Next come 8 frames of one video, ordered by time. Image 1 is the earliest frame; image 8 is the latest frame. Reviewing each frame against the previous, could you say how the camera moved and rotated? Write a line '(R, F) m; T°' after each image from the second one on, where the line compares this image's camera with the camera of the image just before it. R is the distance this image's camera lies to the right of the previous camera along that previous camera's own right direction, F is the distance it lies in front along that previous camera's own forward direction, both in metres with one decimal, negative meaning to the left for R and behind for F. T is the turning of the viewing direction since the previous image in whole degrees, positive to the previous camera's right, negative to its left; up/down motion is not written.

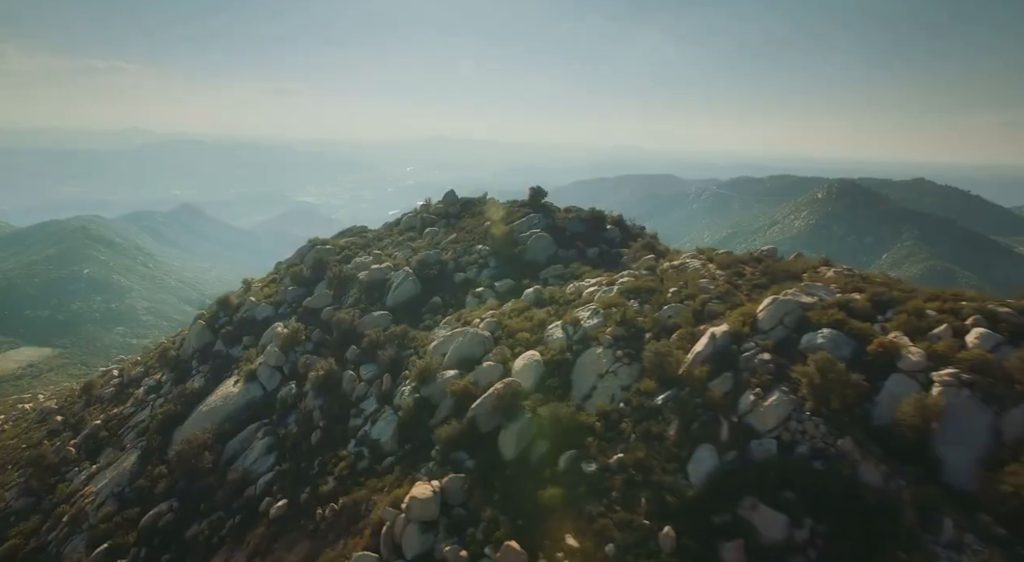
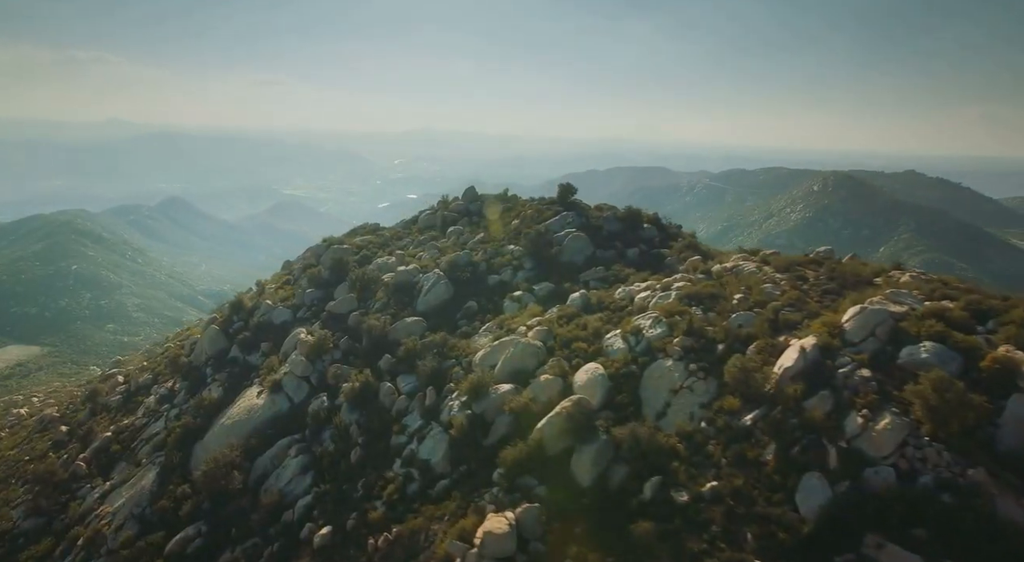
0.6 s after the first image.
(-2.5, +1.8) m; +1°
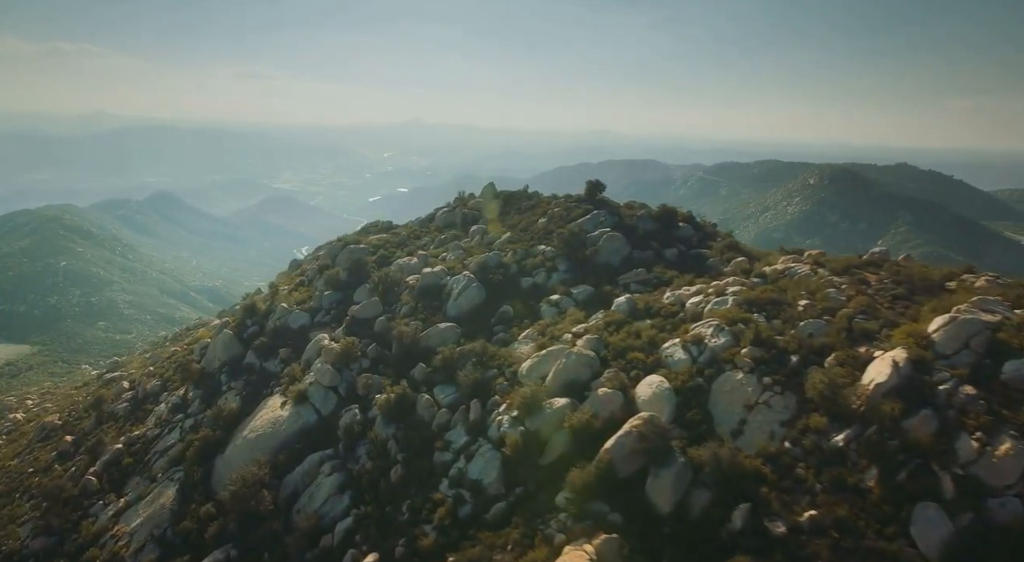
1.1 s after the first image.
(-2.2, +1.6) m; +1°
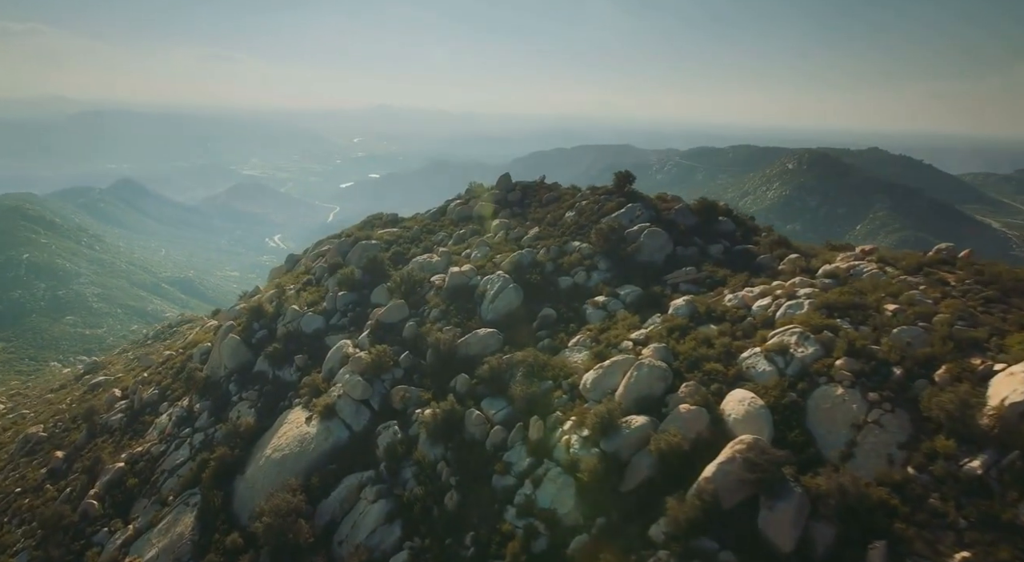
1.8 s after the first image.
(-3.1, +2.3) m; +2°
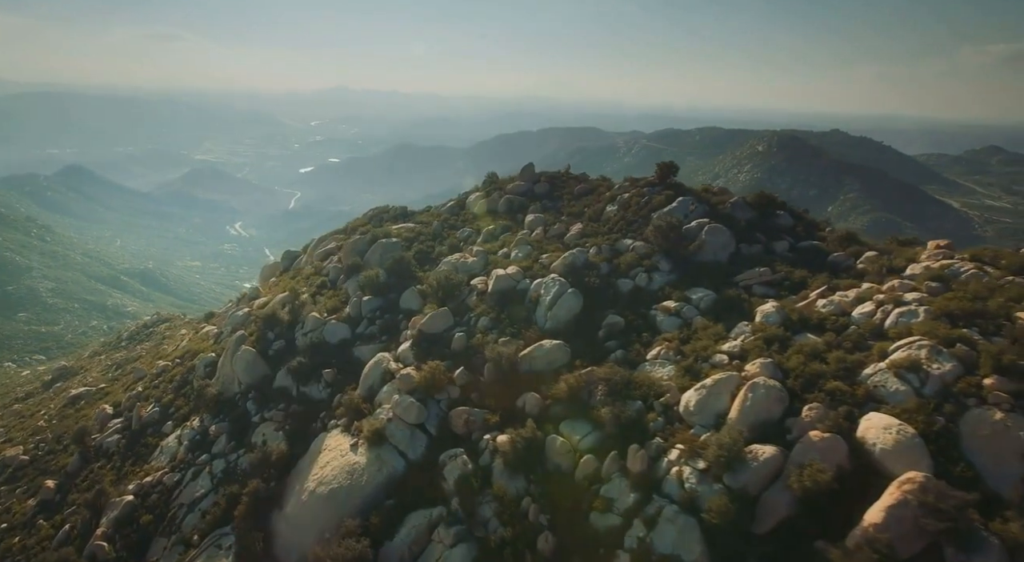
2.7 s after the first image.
(-4.0, +2.8) m; +3°
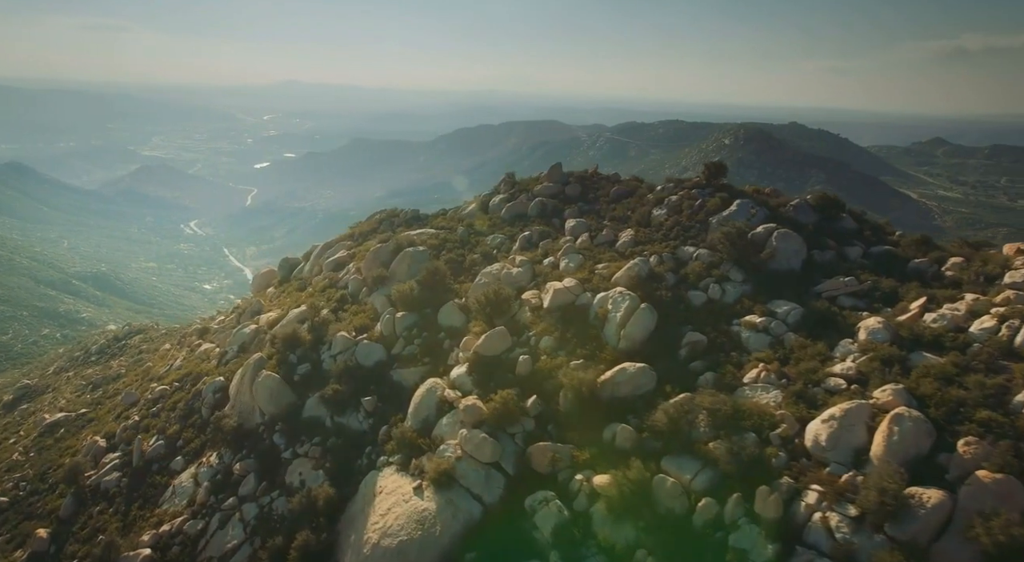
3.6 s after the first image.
(-4.1, +2.7) m; +4°
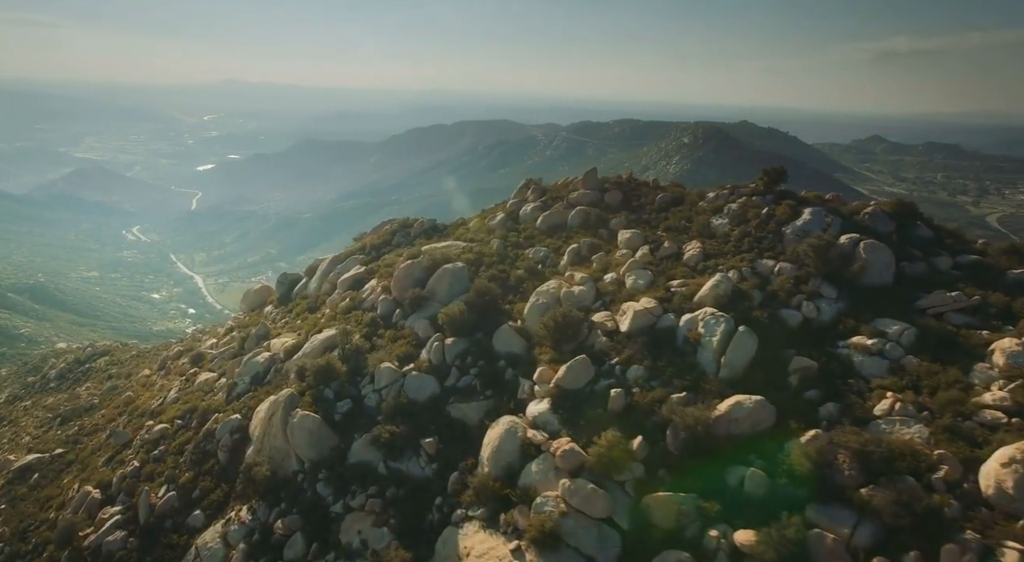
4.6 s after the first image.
(-4.6, +3.0) m; +4°
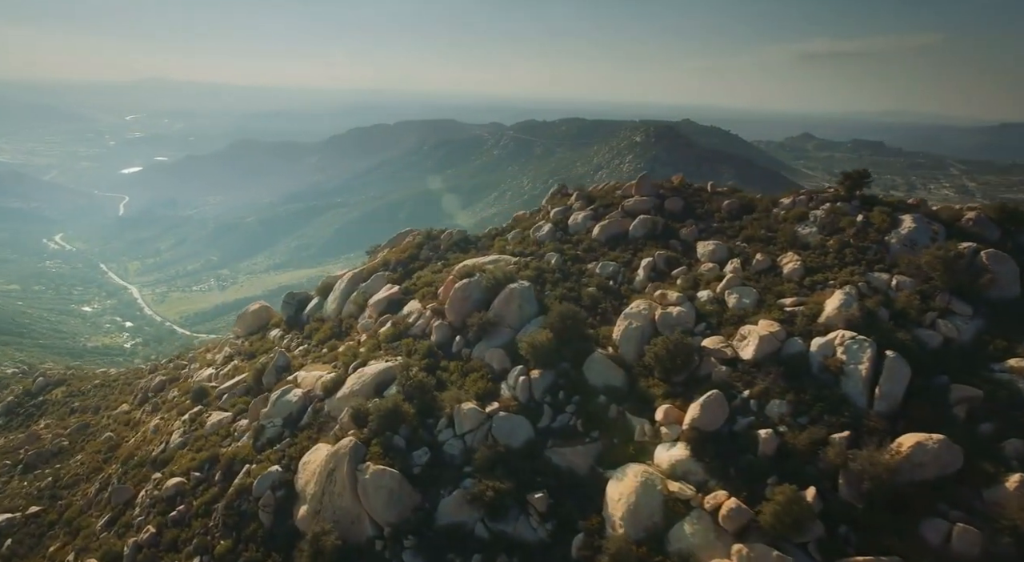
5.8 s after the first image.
(-5.6, +3.6) m; +5°
